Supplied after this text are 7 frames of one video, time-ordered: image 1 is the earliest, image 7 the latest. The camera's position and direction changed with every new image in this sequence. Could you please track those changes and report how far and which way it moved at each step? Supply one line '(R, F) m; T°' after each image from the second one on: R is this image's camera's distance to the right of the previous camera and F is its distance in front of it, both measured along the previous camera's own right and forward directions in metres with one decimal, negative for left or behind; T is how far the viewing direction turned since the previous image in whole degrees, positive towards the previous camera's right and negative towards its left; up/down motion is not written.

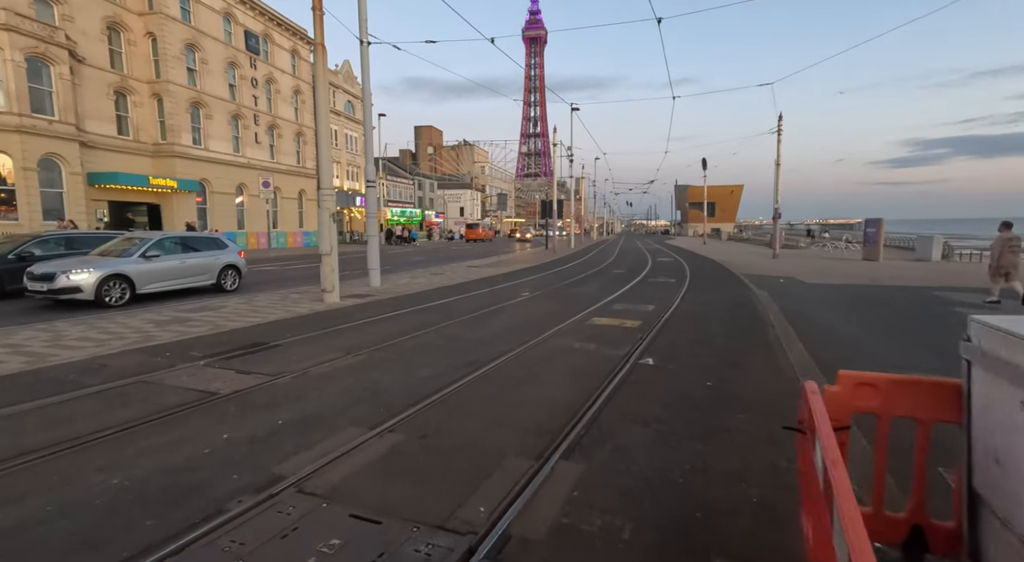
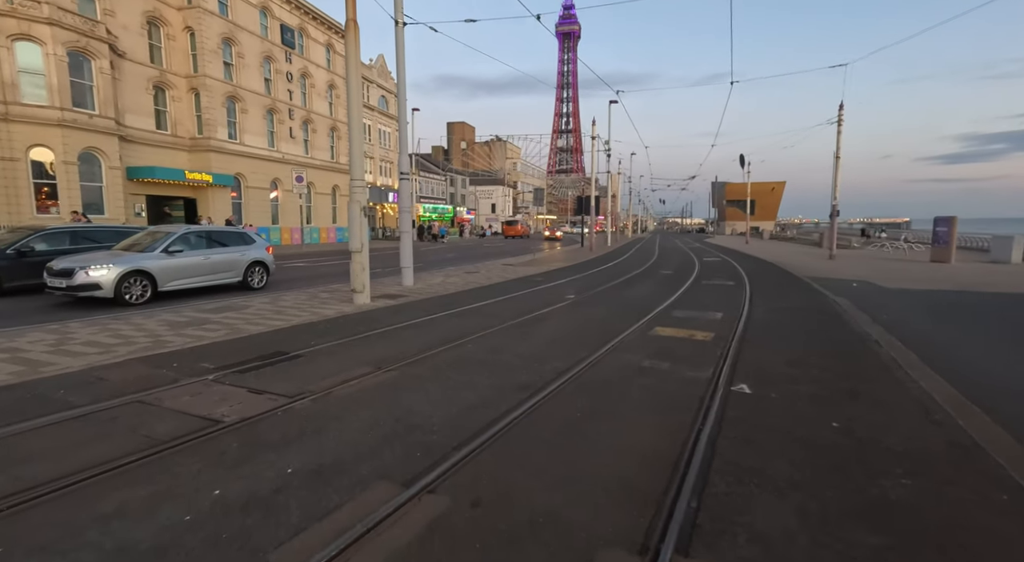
(-0.3, +1.2) m; -3°
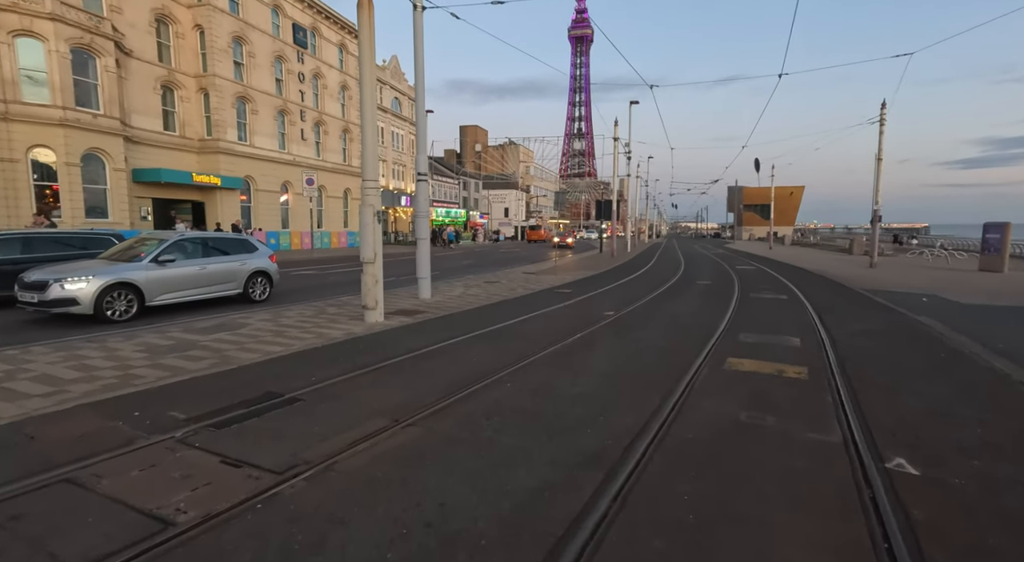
(-0.4, +1.5) m; -1°
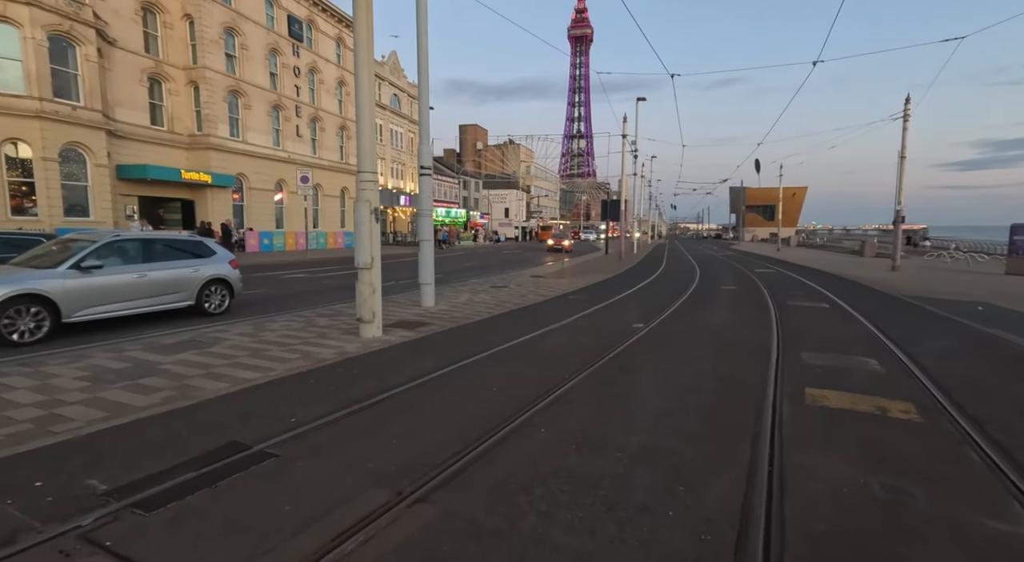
(-0.3, +1.4) m; 0°
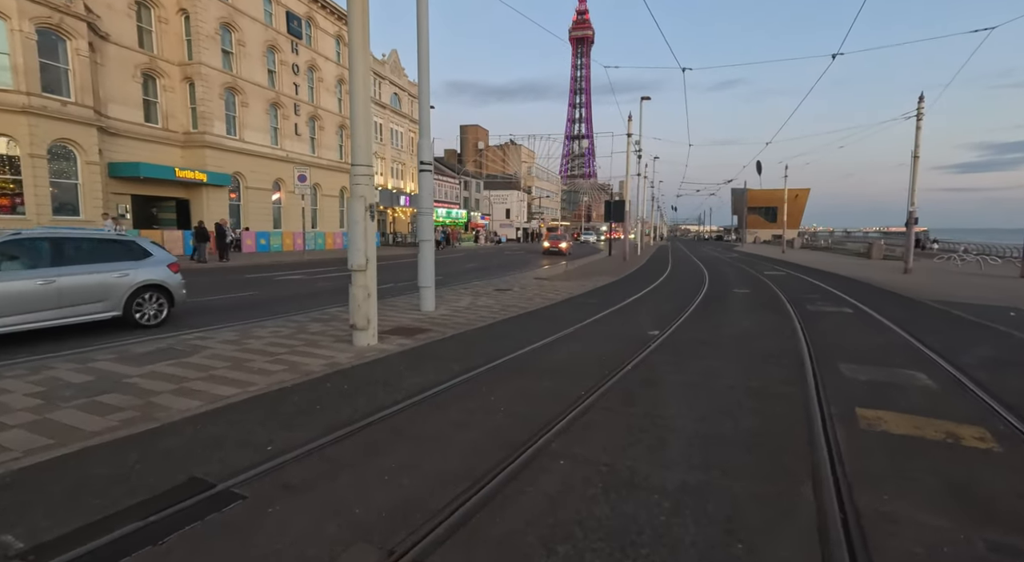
(-0.1, +0.7) m; 0°
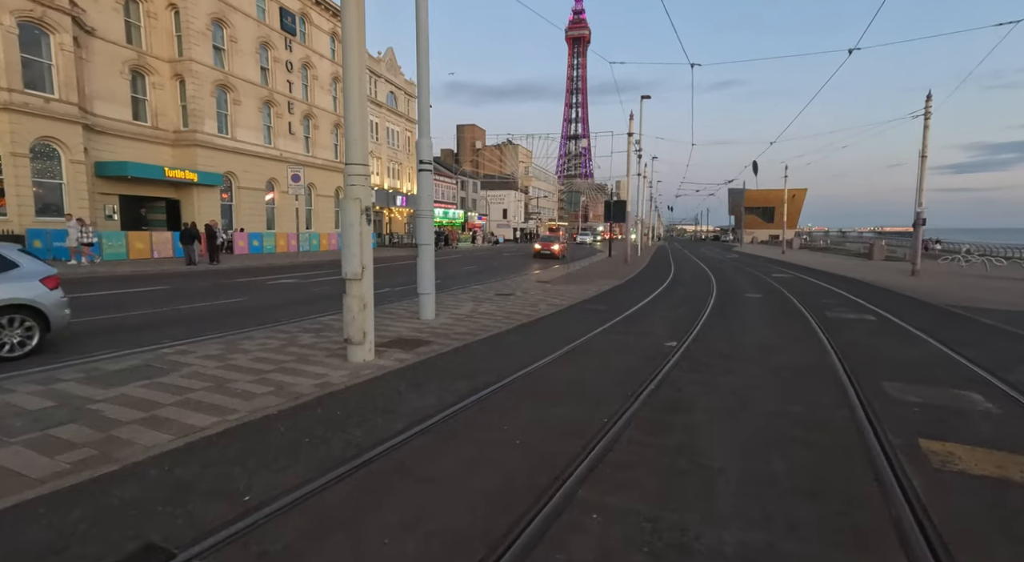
(-0.2, +0.7) m; 0°
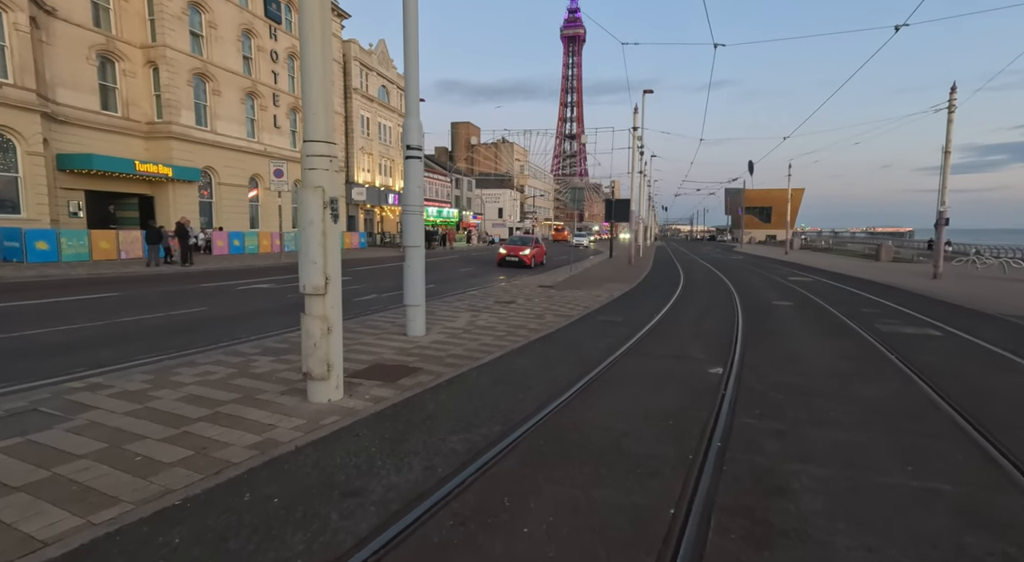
(-0.2, +1.8) m; +1°
